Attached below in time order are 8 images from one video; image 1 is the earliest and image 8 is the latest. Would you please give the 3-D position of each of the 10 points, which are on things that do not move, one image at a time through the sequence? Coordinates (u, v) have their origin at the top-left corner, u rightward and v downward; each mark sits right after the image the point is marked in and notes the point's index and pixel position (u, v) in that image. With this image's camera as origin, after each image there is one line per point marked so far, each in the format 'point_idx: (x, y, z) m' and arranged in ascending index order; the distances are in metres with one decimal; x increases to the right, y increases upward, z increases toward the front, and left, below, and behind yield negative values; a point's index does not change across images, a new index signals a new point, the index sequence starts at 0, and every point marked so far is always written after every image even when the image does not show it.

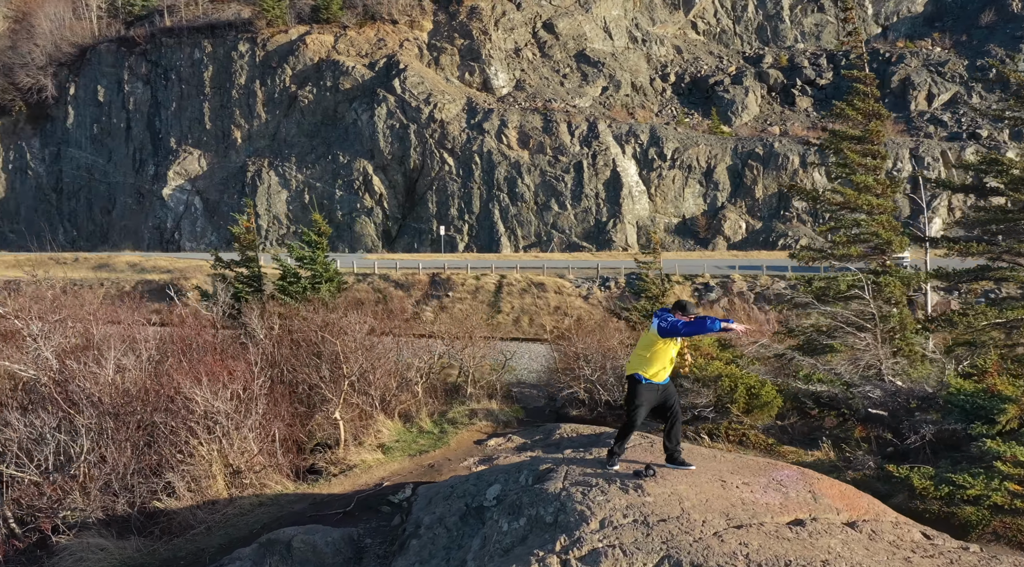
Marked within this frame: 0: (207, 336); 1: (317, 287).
0: (-5.3, -0.9, +14.4) m
1: (-3.9, 0.0, +17.9) m
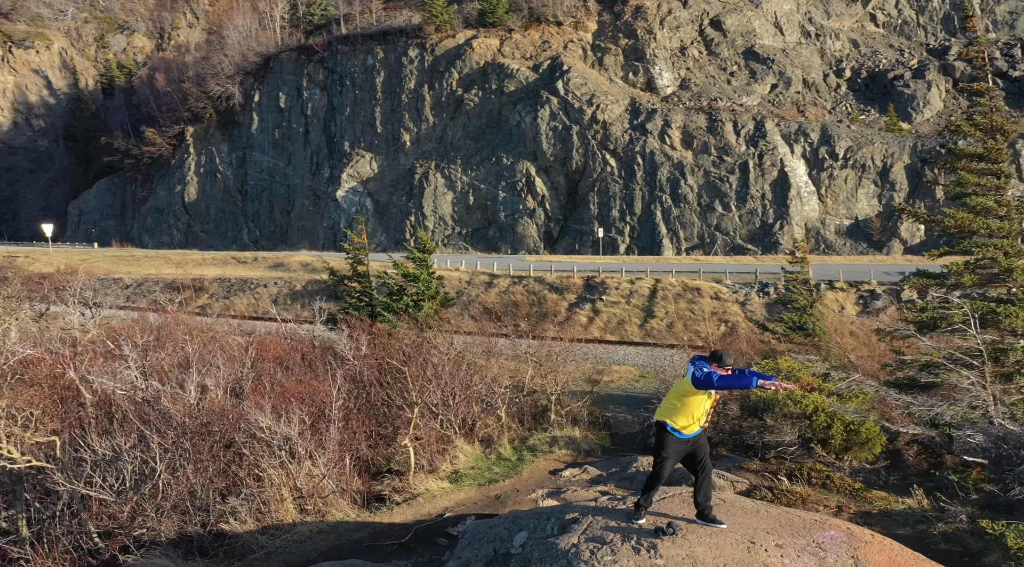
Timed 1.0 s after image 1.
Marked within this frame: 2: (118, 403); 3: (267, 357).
0: (-3.9, -1.3, +15.0) m
1: (-1.8, -0.3, +18.1) m
2: (-5.9, -1.9, +12.2) m
3: (-4.2, -1.3, +14.9) m
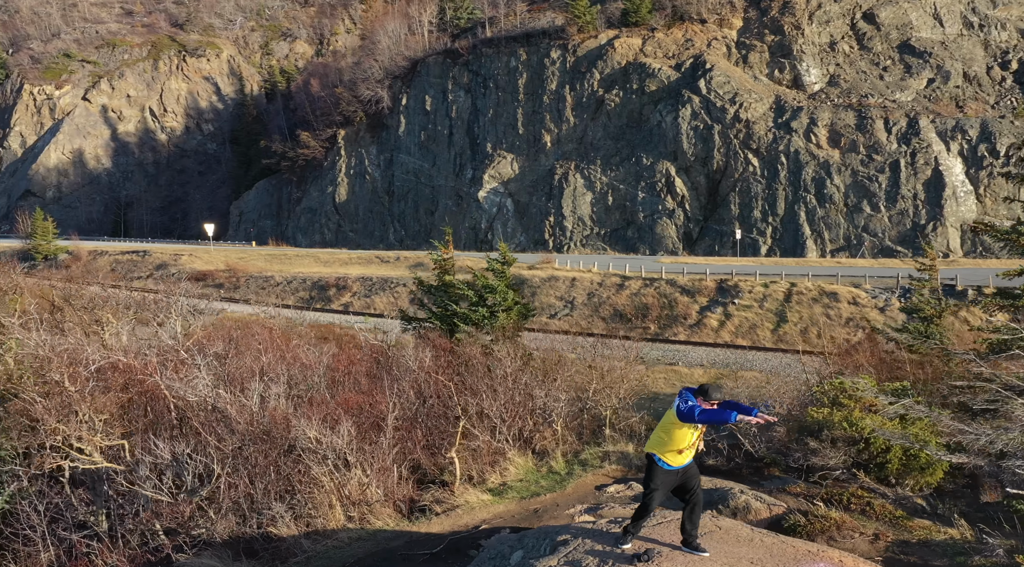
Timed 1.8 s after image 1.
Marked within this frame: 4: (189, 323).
0: (-2.8, -1.5, +16.0) m
1: (-0.3, -0.6, +18.7) m
2: (-5.2, -2.2, +13.6) m
3: (-3.1, -1.5, +15.9) m
4: (-6.5, -0.9, +17.5) m
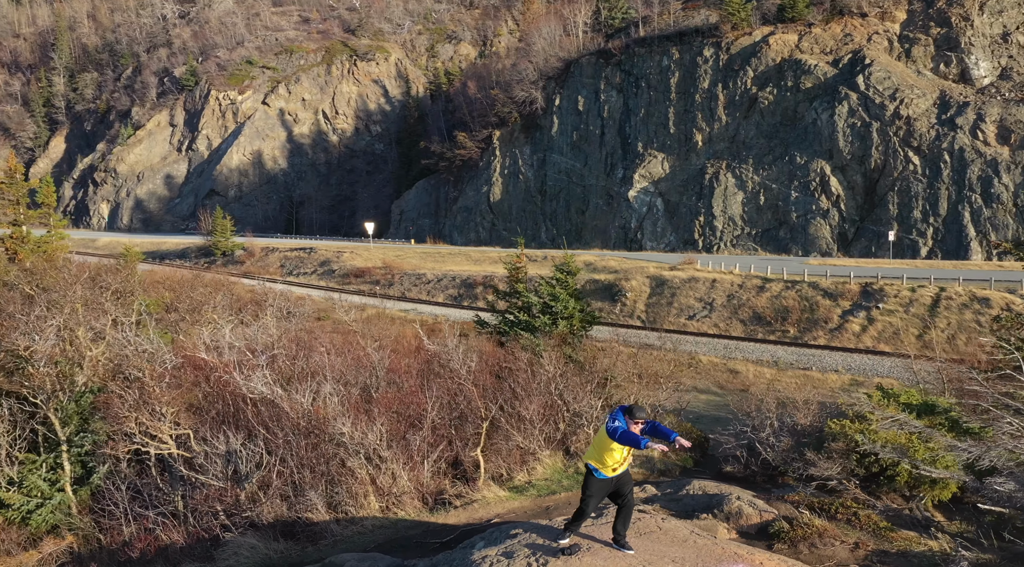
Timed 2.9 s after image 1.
0: (-2.0, -1.7, +17.7) m
1: (+1.0, -0.9, +20.0) m
2: (-4.8, -2.3, +15.8) m
3: (-2.3, -1.7, +17.7) m
4: (-5.3, -1.1, +19.9) m
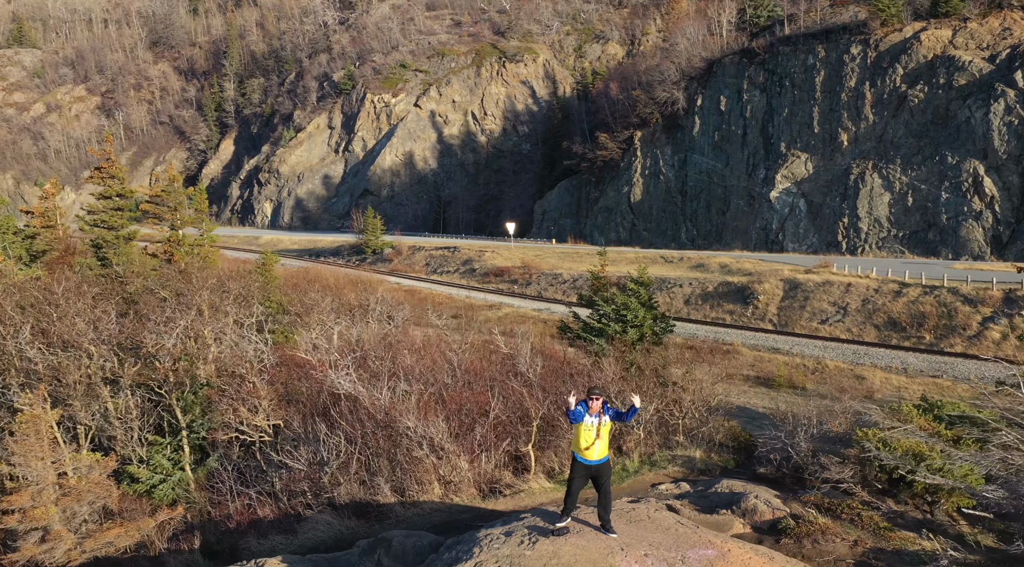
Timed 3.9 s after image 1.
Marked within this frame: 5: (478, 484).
0: (-0.6, -1.9, +19.6) m
1: (+2.8, -1.1, +21.4) m
2: (-3.7, -2.5, +18.2) m
3: (-0.9, -1.9, +19.7) m
4: (-3.5, -1.2, +22.3) m
5: (-0.6, -3.9, +16.7) m
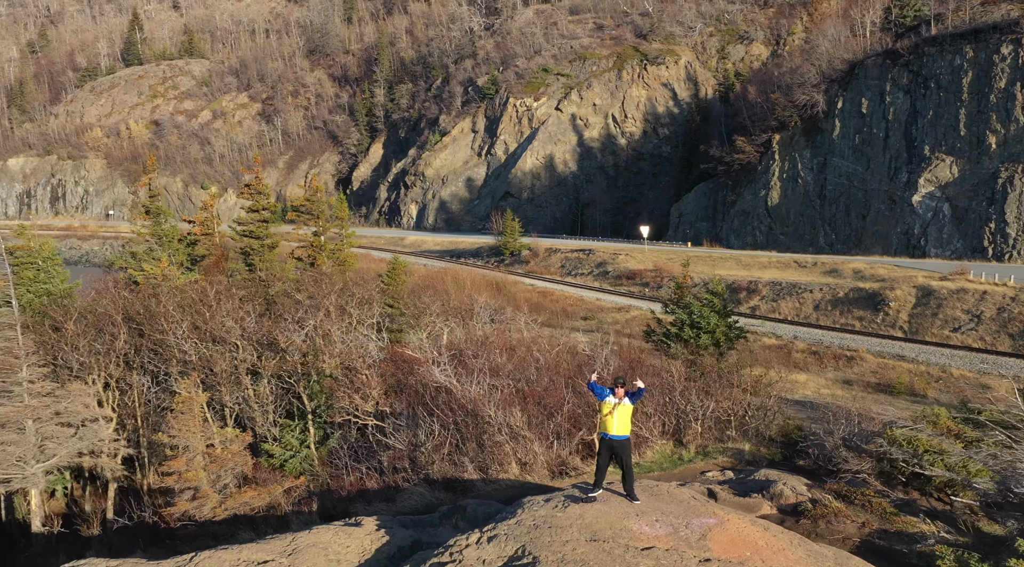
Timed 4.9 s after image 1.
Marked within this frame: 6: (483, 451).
0: (+1.4, -2.1, +22.0) m
1: (+5.0, -1.4, +23.2) m
2: (-1.9, -2.6, +21.1) m
3: (+1.1, -2.1, +22.1) m
4: (-1.1, -1.4, +25.2) m
5: (+0.8, -4.0, +19.1) m
6: (-0.7, -3.8, +19.9) m
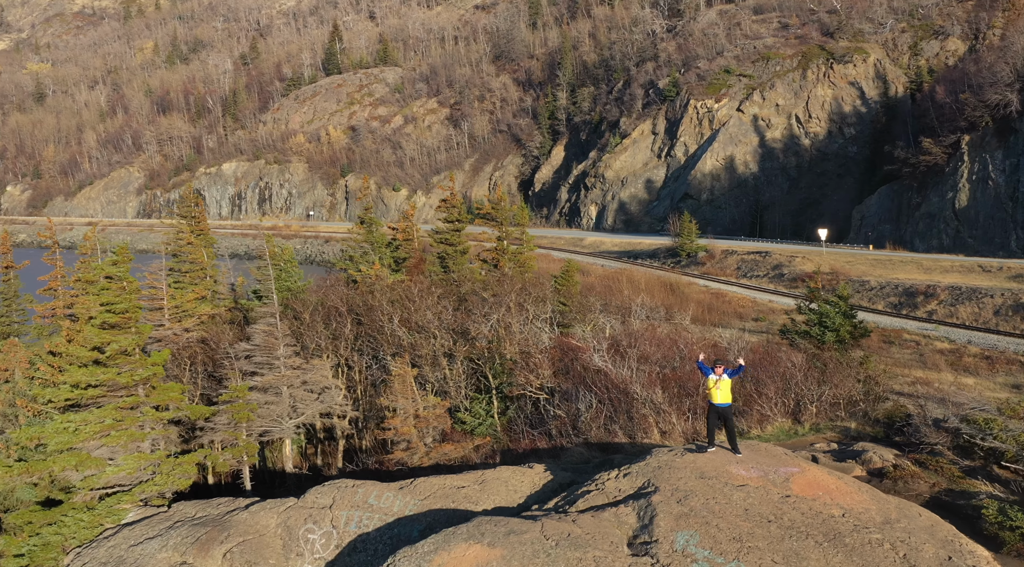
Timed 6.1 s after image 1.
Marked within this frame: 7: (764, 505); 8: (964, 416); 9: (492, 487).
0: (+5.9, -2.2, +26.1) m
1: (+9.6, -1.5, +26.5) m
2: (+2.4, -2.7, +25.8) m
3: (+5.6, -2.2, +26.2) m
4: (+4.1, -1.5, +29.7) m
5: (+4.7, -4.1, +23.4) m
6: (+3.4, -3.9, +24.4) m
7: (+4.7, -4.1, +16.1) m
8: (+10.4, -3.1, +20.0) m
9: (-0.5, -4.7, +20.1) m
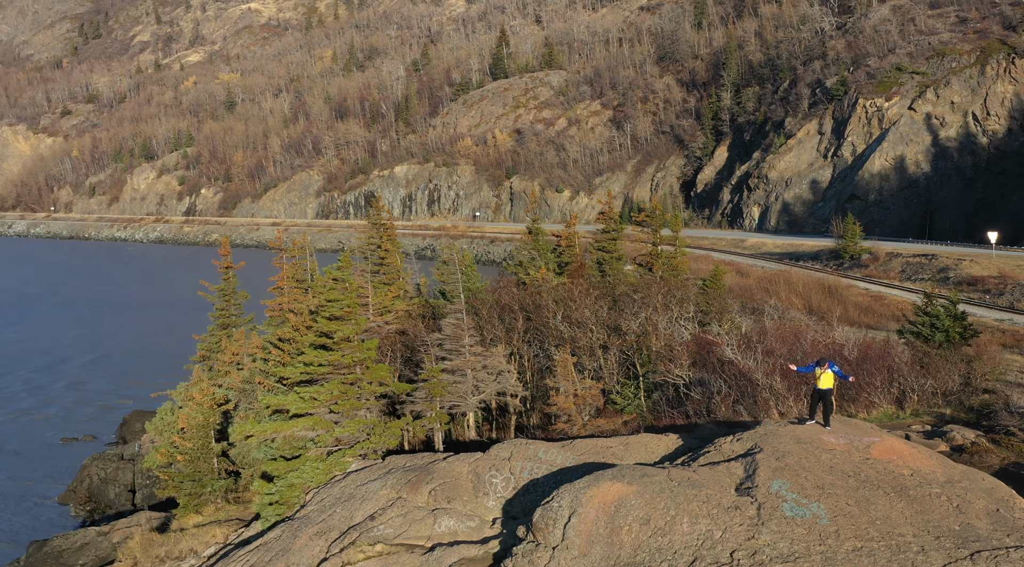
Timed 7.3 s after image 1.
0: (+10.9, -2.4, +30.1) m
1: (+14.7, -1.7, +29.9) m
2: (+7.5, -2.8, +30.5) m
3: (+10.7, -2.3, +30.3) m
4: (+9.9, -1.6, +34.0) m
5: (+9.3, -4.3, +27.7) m
6: (+8.2, -4.0, +28.9) m
7: (+7.9, -4.3, +20.5) m
8: (+14.3, -3.3, +23.3) m
9: (+3.6, -4.8, +25.4) m
